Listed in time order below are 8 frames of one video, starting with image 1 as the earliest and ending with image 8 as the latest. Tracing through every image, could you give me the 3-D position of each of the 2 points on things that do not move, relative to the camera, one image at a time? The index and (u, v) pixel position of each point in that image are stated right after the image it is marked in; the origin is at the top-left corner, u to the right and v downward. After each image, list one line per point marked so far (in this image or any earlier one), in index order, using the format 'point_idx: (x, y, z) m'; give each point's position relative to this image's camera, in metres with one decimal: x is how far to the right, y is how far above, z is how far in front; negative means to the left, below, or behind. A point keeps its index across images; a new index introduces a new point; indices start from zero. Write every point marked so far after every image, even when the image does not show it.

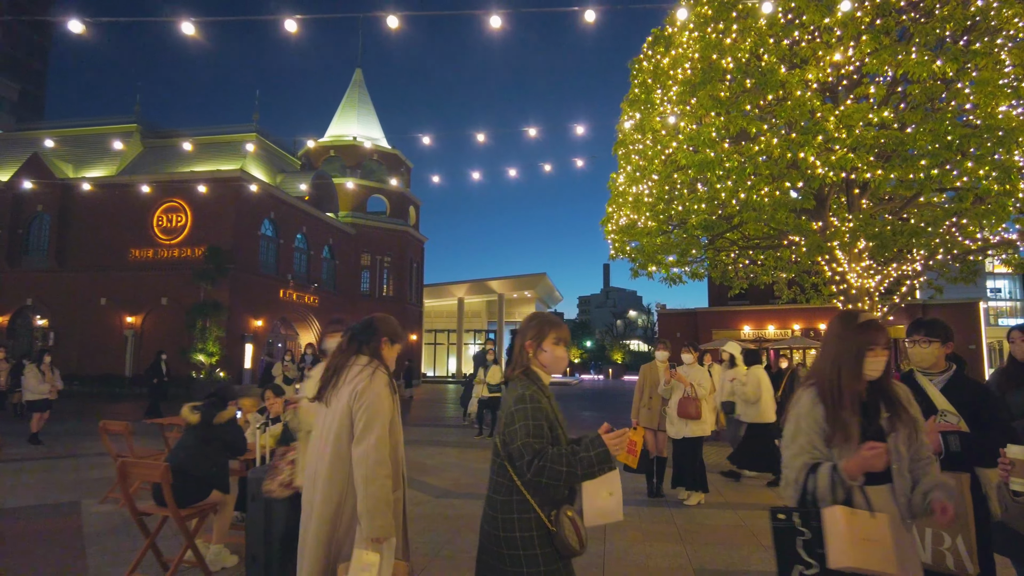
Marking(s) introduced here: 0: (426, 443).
0: (-1.5, -2.9, +12.1) m
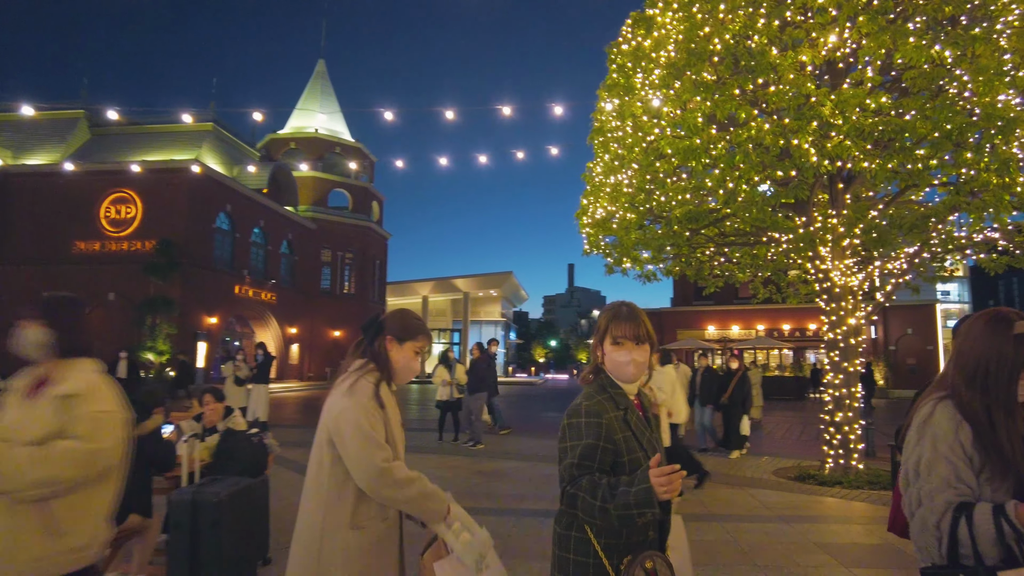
0: (-2.1, -2.8, +11.4) m
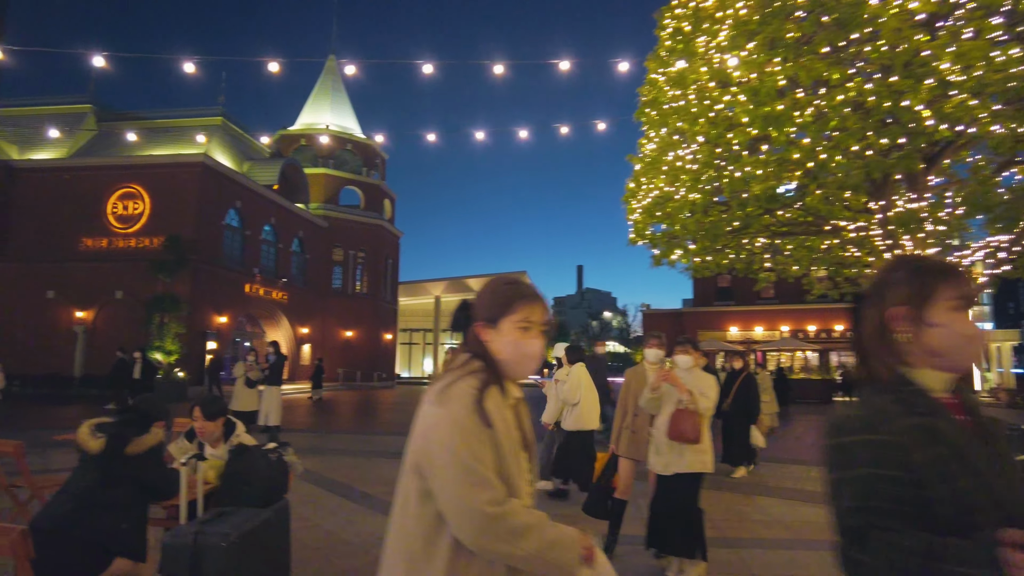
0: (-1.5, -2.7, +10.4) m
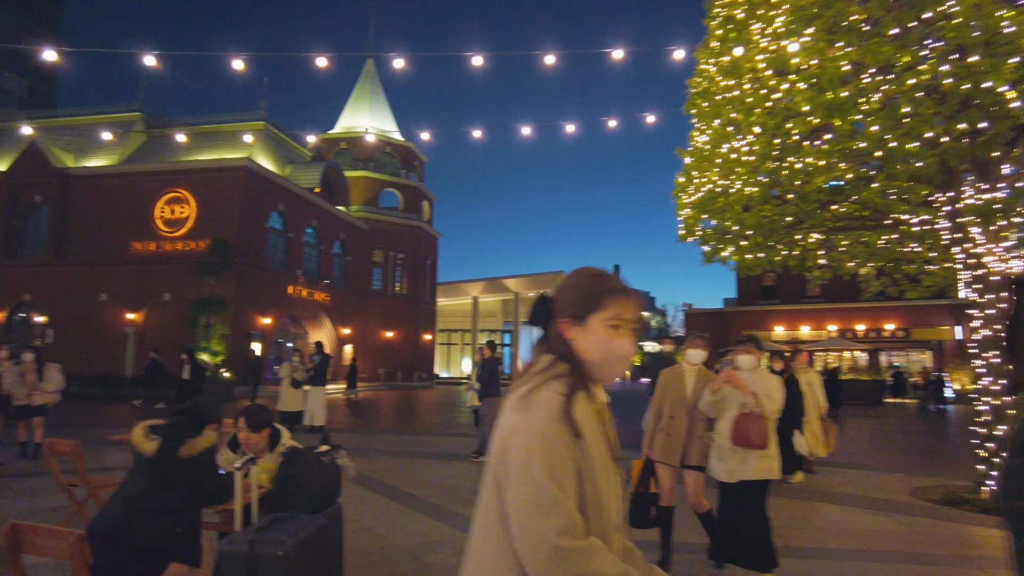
0: (-0.8, -2.7, +10.3) m
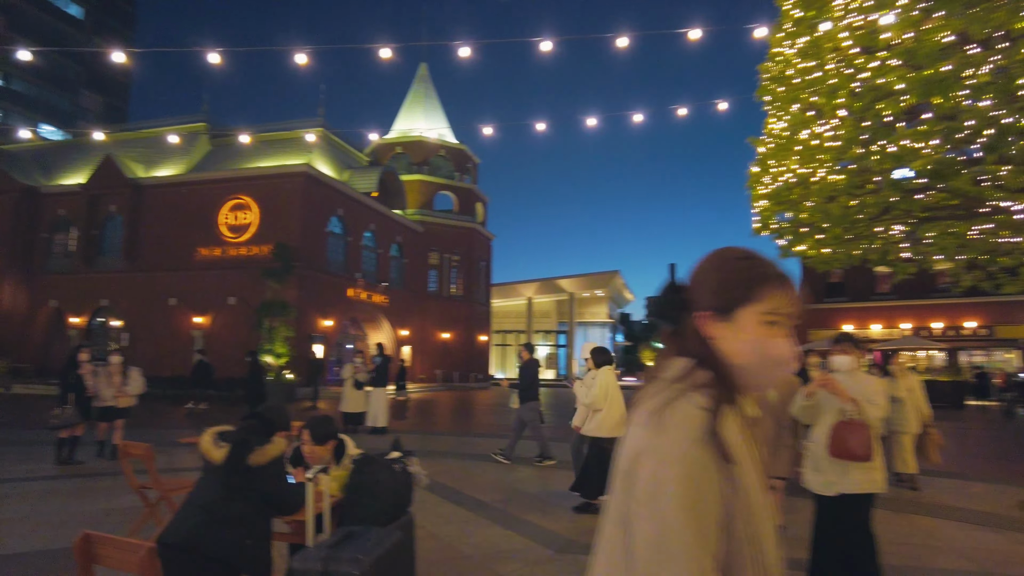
0: (+0.2, -2.7, +10.1) m
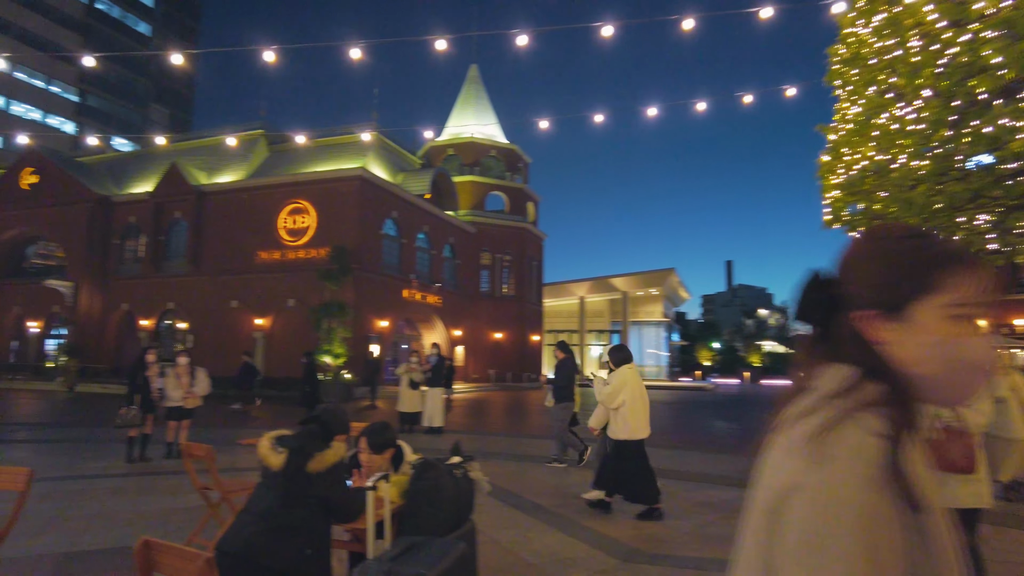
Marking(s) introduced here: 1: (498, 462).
0: (+1.1, -2.7, +9.9) m
1: (-0.2, -2.7, +10.1) m
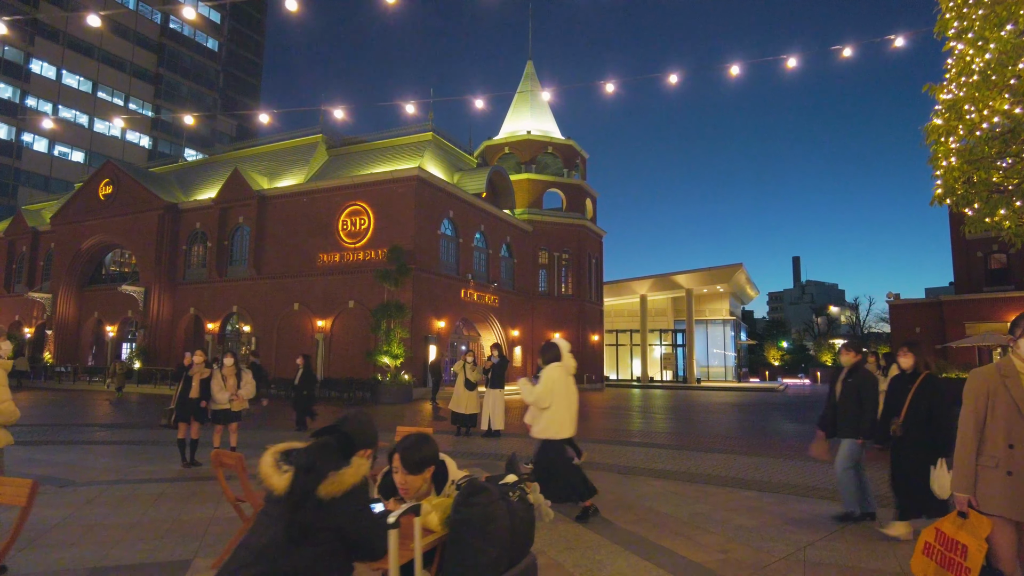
0: (+1.9, -2.6, +9.0) m
1: (+0.7, -2.6, +9.3) m
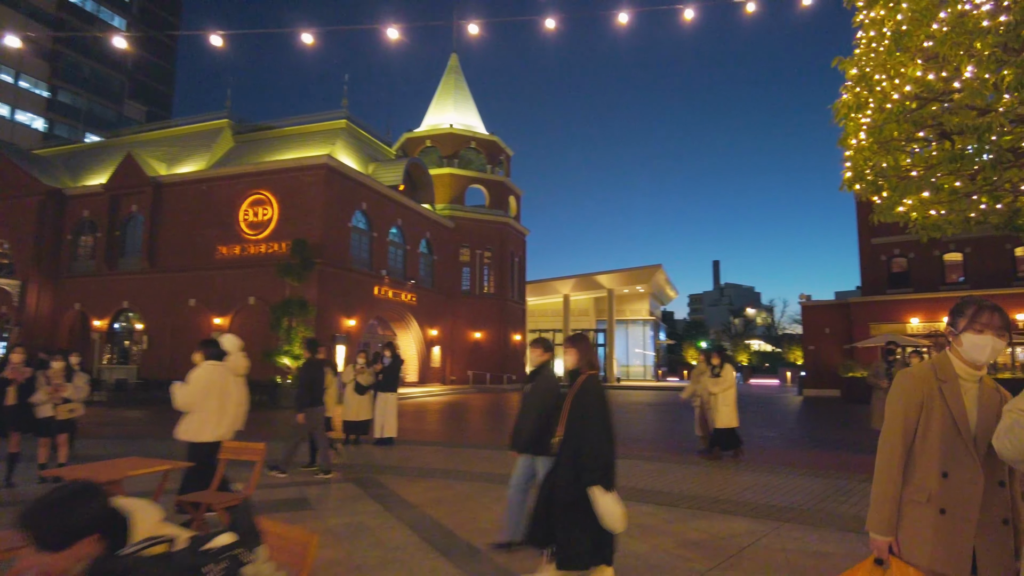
0: (+0.4, -2.5, +8.1) m
1: (-0.8, -2.5, +8.3) m
